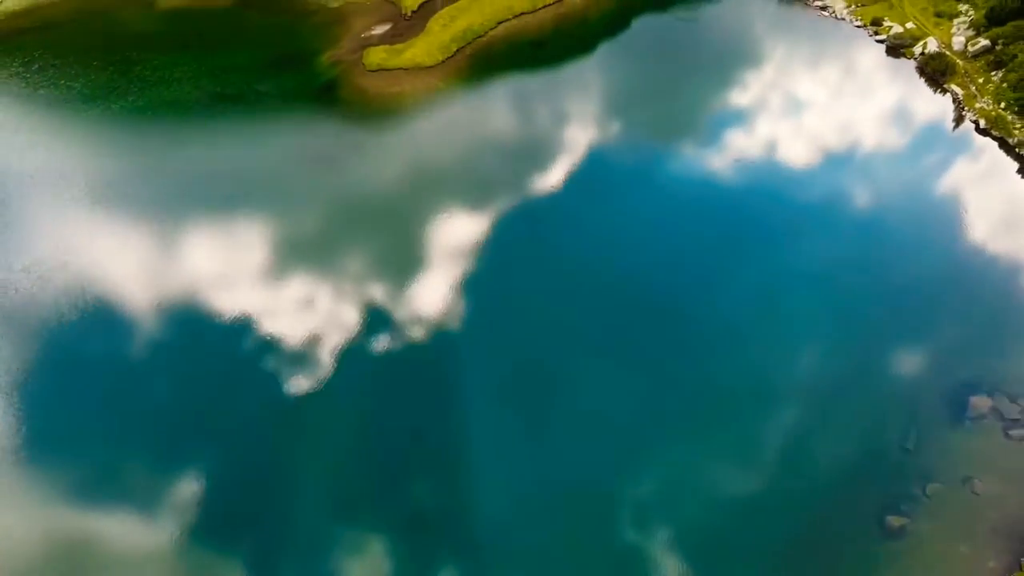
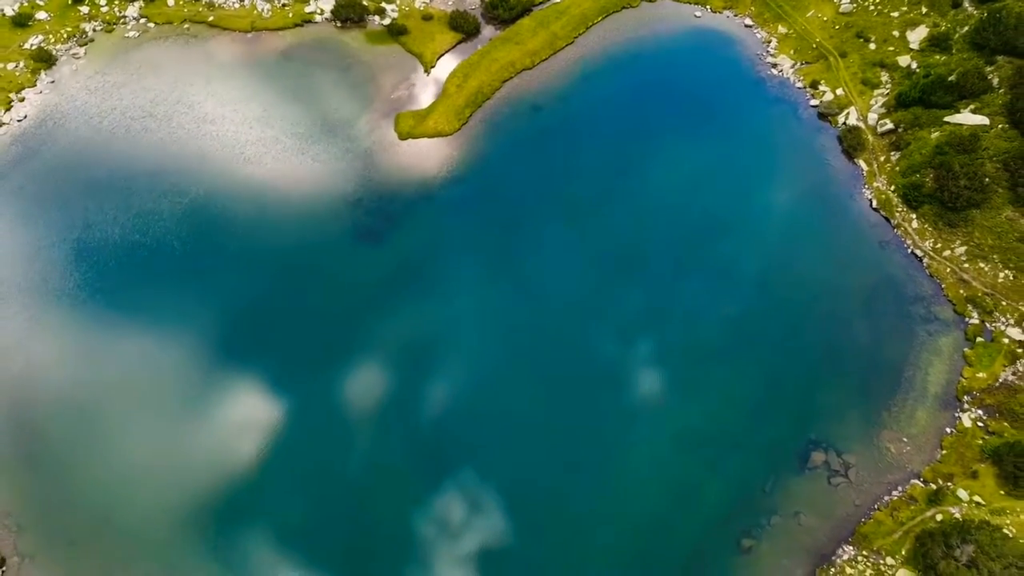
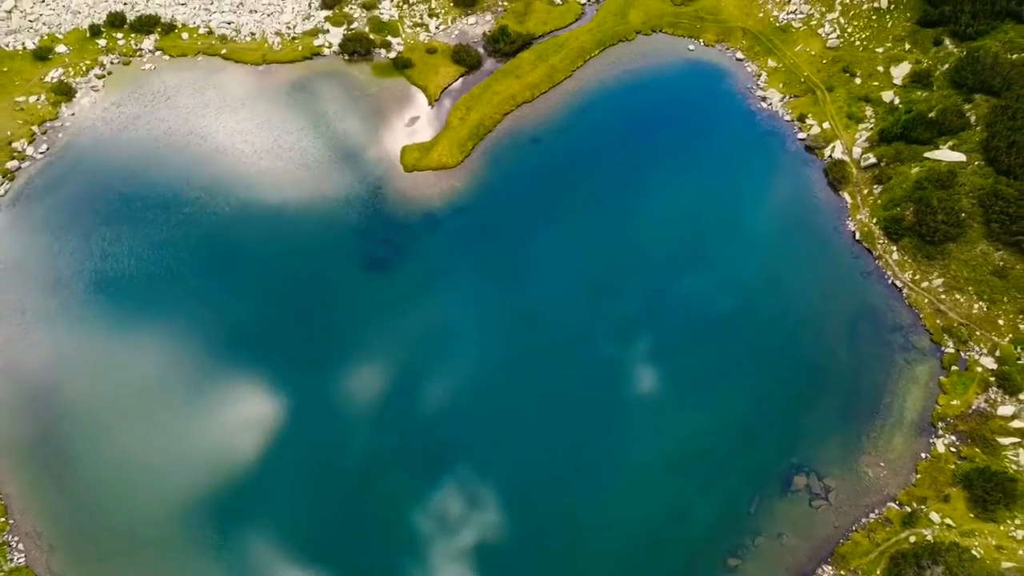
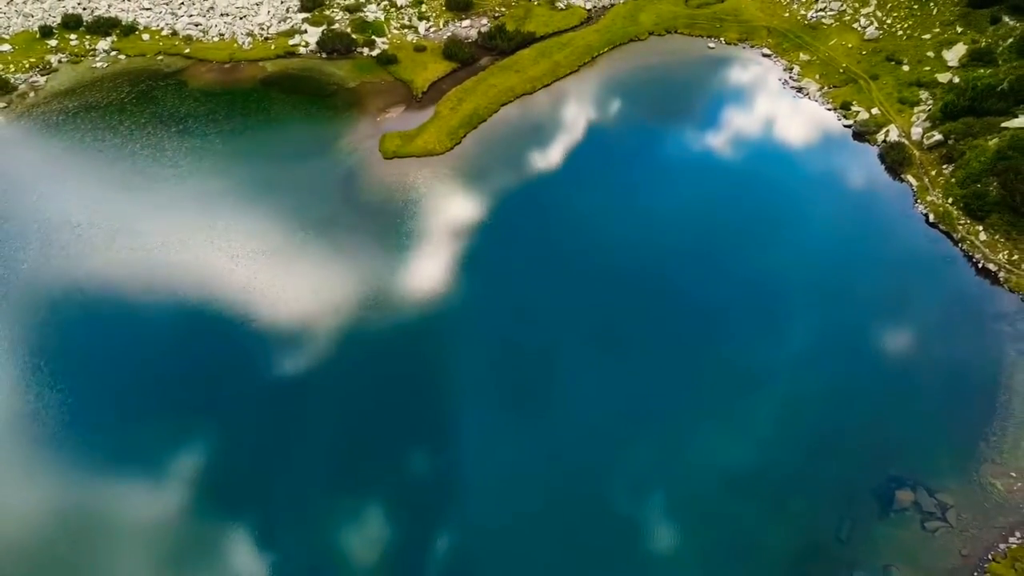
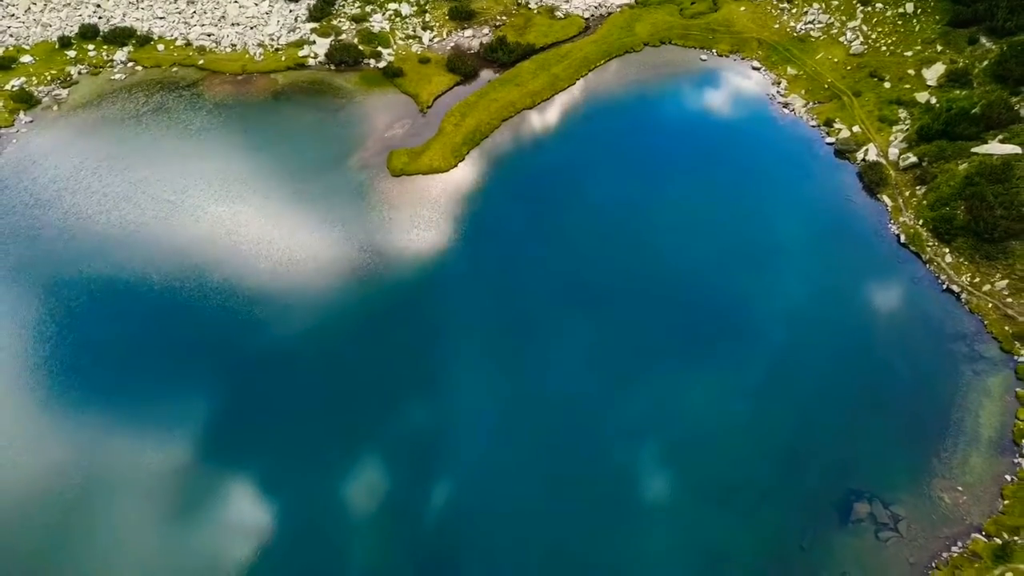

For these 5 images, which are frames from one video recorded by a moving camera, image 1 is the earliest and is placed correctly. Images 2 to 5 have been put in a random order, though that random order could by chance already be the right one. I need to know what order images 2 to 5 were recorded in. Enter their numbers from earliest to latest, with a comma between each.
4, 5, 2, 3
